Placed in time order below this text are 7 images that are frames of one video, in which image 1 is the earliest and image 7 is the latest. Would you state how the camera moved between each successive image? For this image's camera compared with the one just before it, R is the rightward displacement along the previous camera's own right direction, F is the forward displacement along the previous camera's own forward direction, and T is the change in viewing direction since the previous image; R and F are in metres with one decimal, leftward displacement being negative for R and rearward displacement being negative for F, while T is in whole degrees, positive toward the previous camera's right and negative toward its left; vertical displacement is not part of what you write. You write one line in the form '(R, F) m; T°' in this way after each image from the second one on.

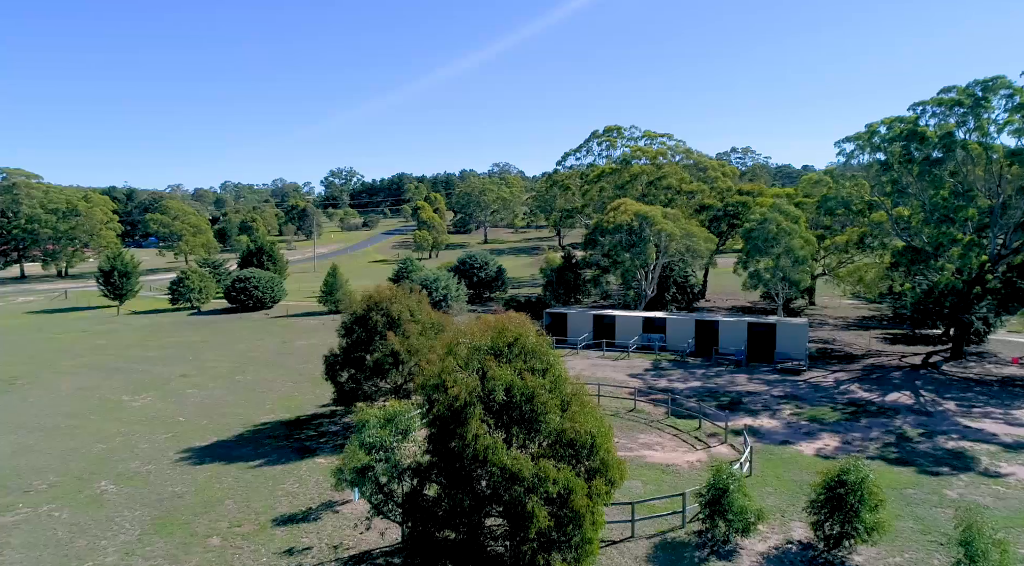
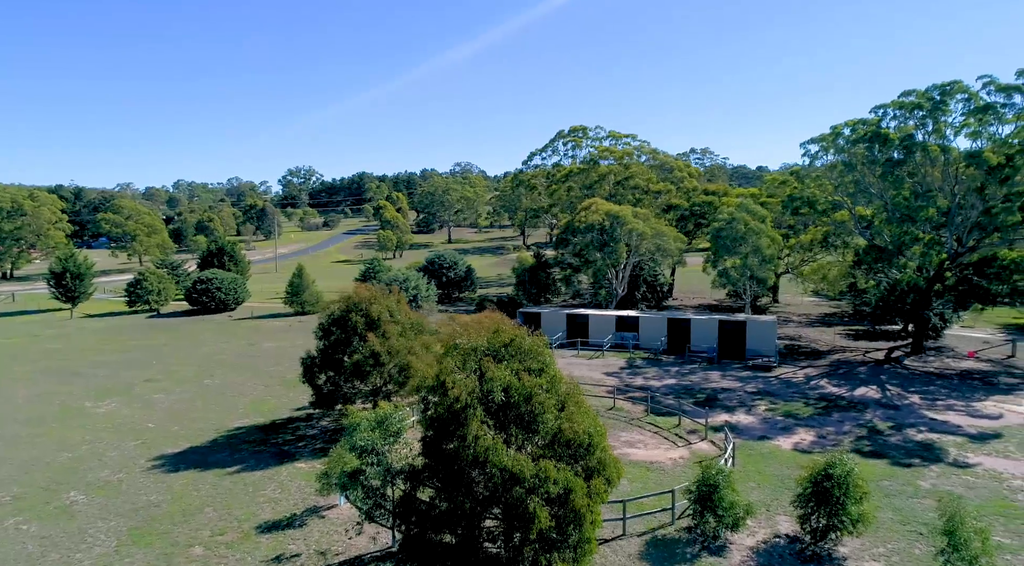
(-0.9, 0.0) m; +4°
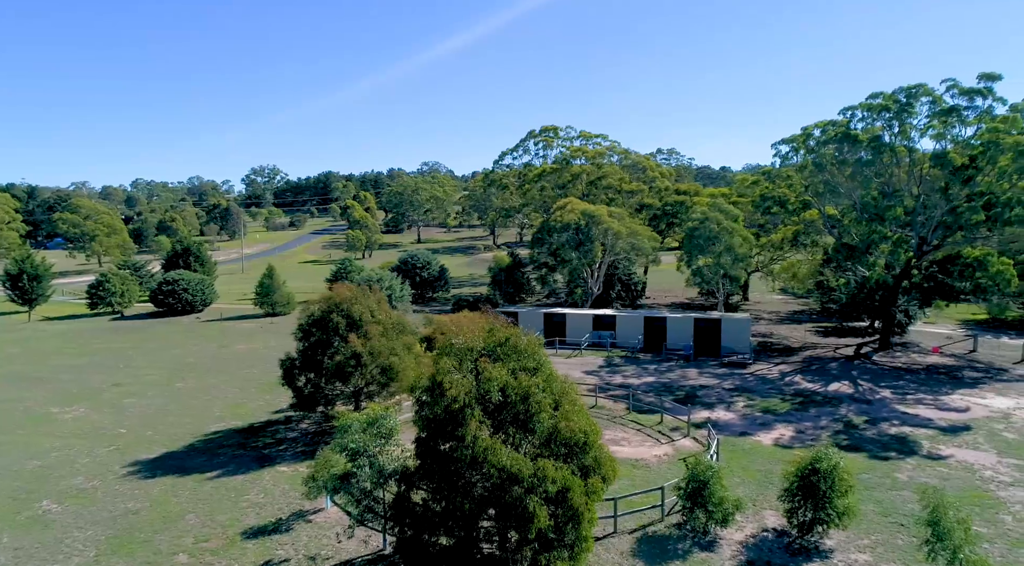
(-0.7, 0.0) m; +3°
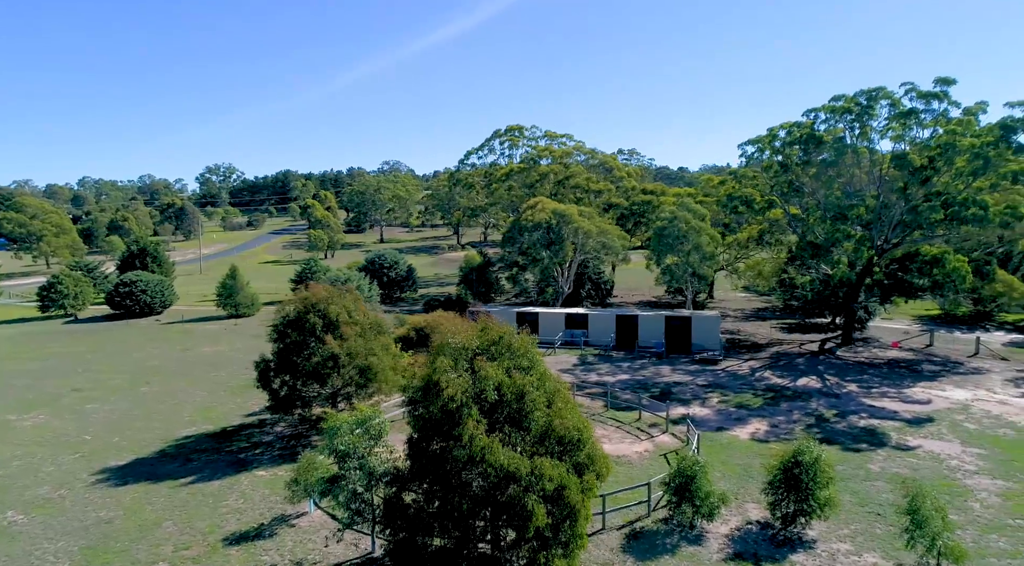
(-0.9, 0.0) m; +4°
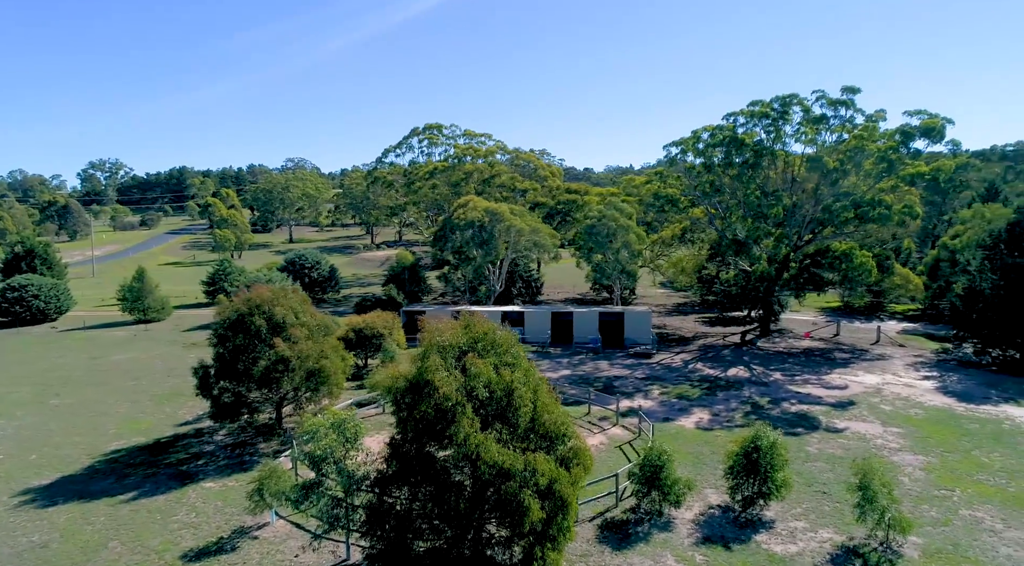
(-2.1, +0.2) m; +9°
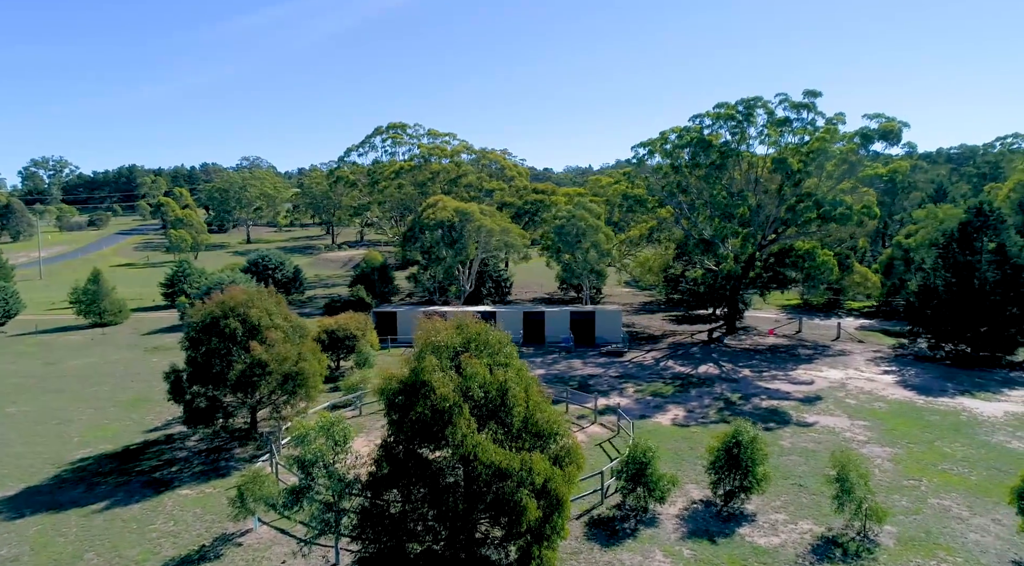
(-0.9, 0.0) m; +4°
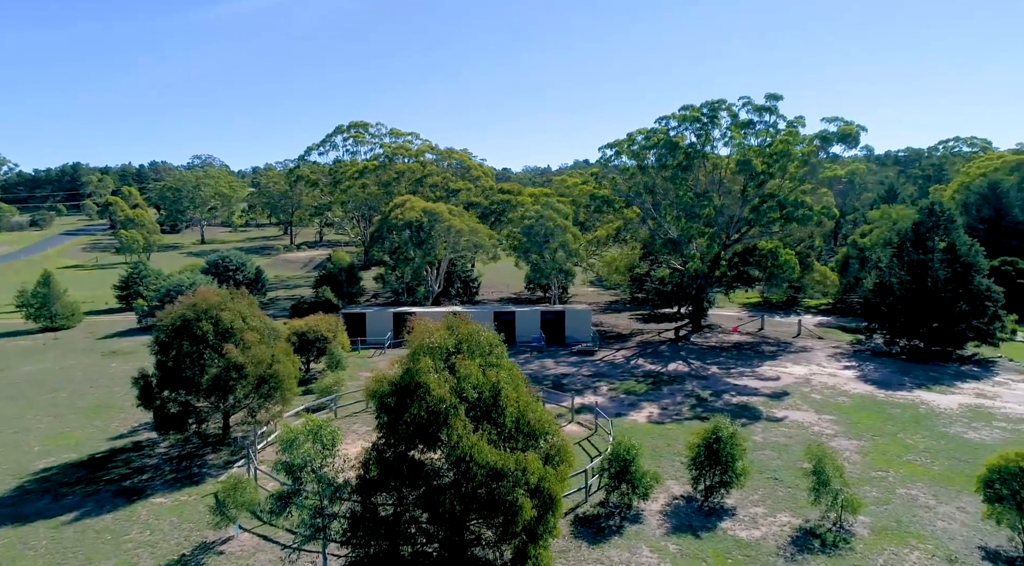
(-0.9, +0.1) m; +4°
